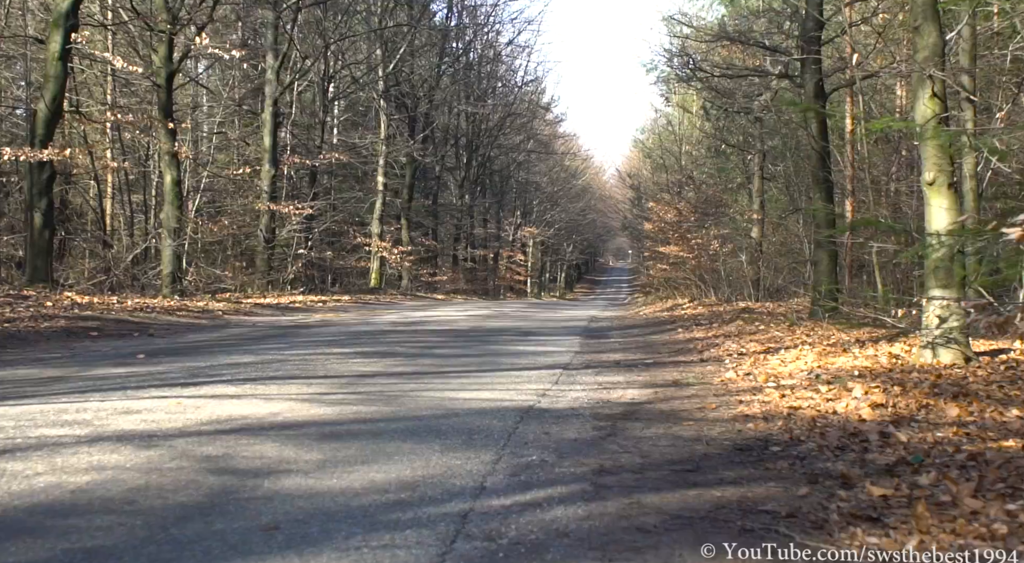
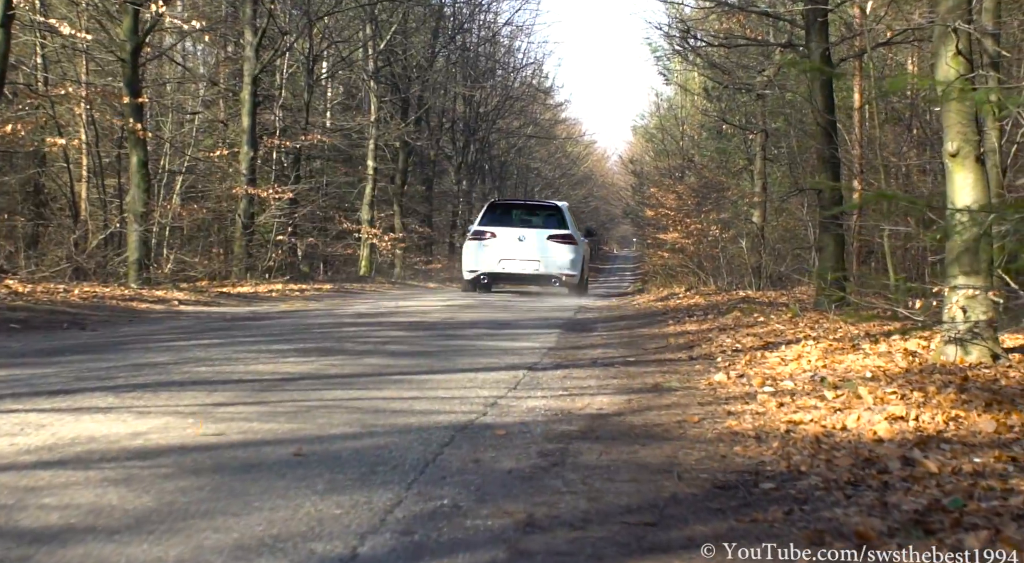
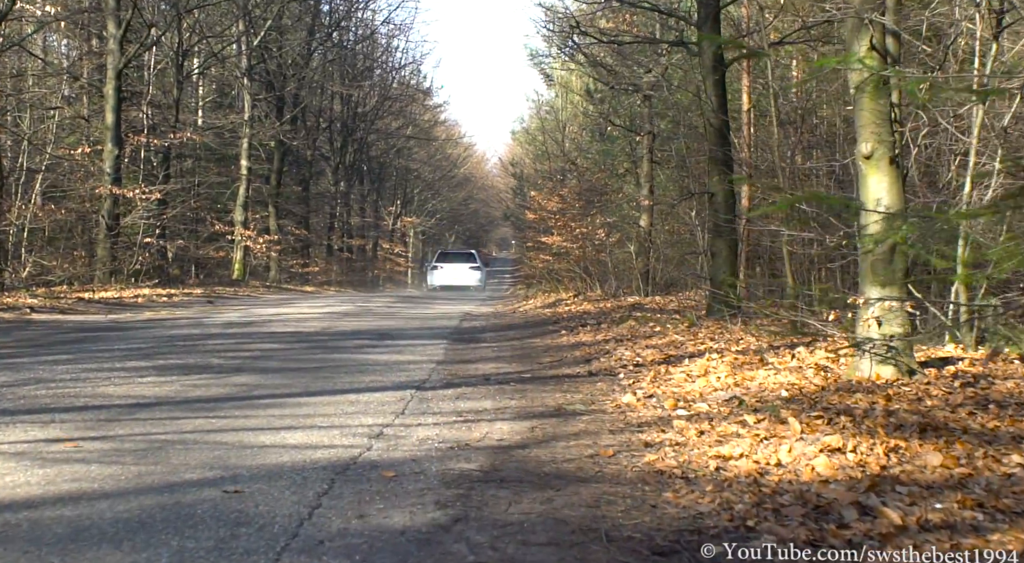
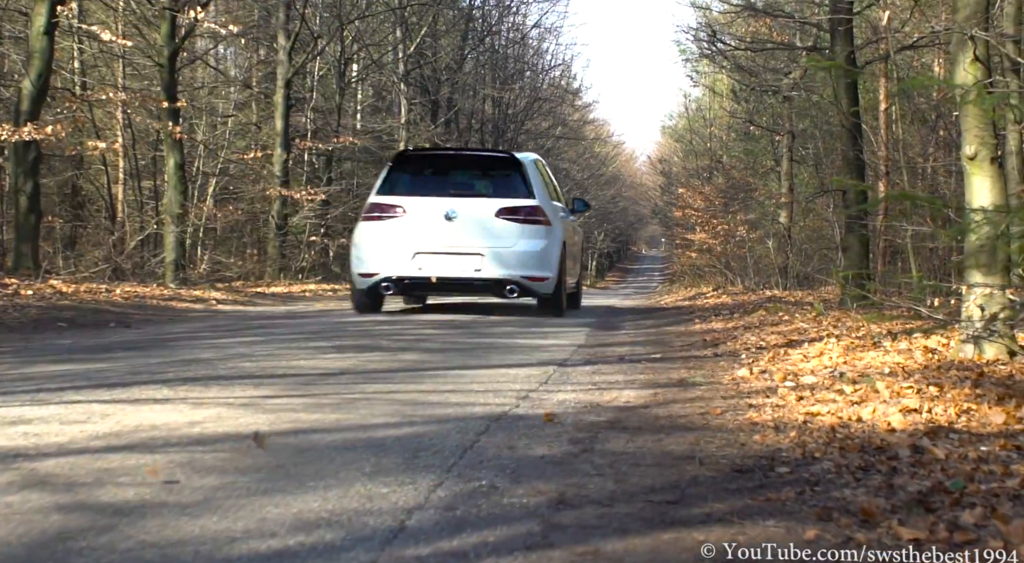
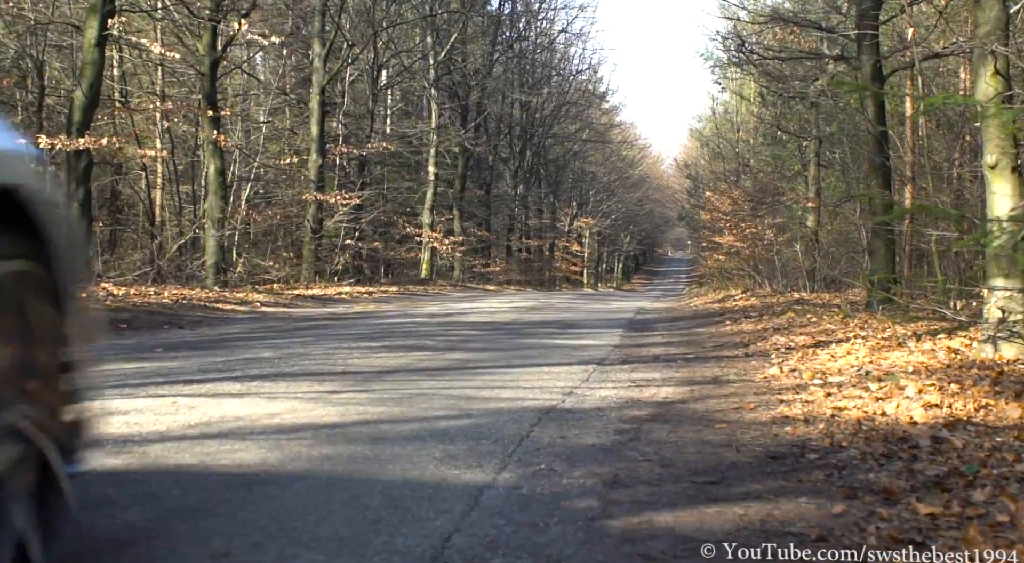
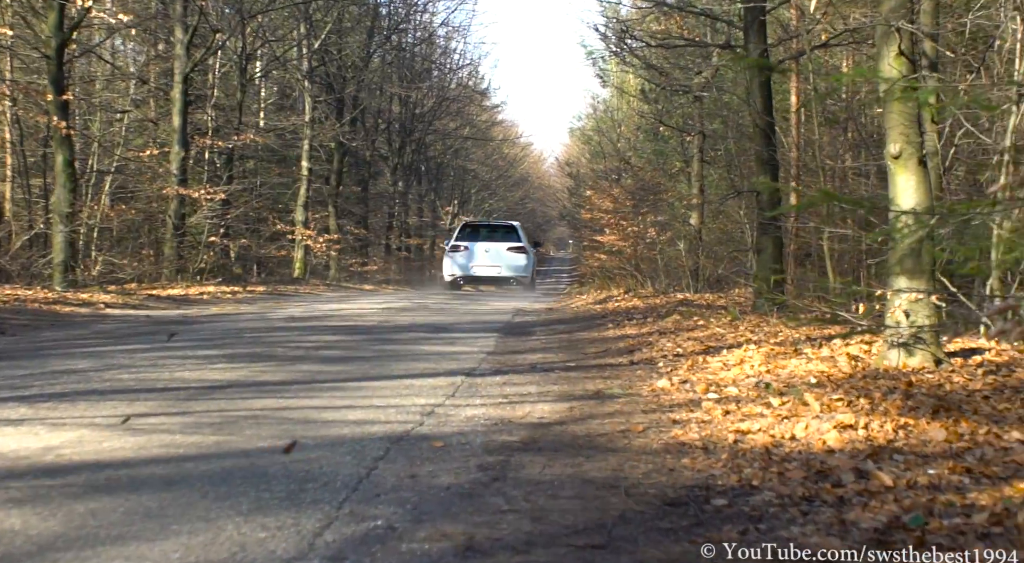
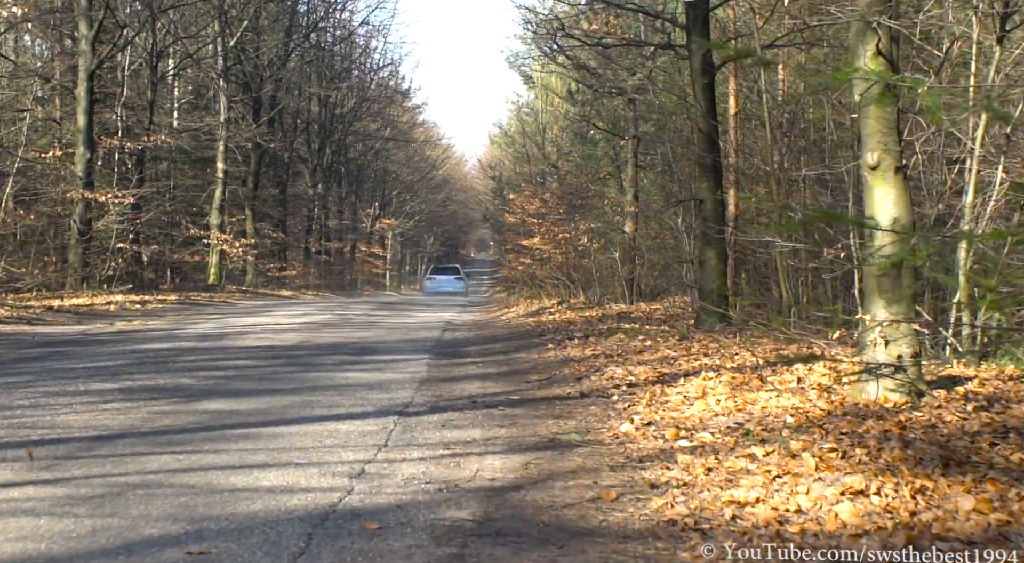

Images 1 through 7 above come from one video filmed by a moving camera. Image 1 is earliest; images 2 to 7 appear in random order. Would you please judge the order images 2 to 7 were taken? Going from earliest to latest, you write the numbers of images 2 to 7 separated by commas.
5, 4, 2, 6, 3, 7
